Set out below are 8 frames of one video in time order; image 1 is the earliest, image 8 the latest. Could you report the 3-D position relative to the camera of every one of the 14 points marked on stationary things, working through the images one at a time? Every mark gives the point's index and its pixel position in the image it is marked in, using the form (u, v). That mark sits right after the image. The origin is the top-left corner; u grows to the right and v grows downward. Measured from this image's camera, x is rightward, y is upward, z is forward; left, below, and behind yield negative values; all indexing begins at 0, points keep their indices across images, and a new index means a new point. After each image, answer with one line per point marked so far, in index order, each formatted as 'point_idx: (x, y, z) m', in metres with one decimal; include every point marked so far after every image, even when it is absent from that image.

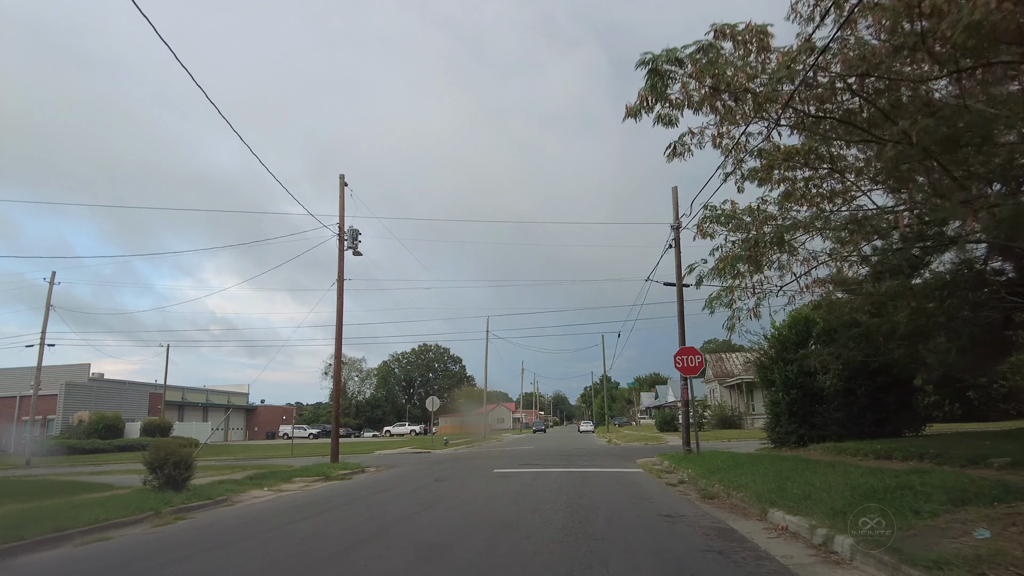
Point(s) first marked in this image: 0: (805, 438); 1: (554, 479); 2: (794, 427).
0: (+8.9, -4.5, +17.6) m
1: (+1.1, -5.0, +15.4) m
2: (+8.6, -4.2, +17.7) m
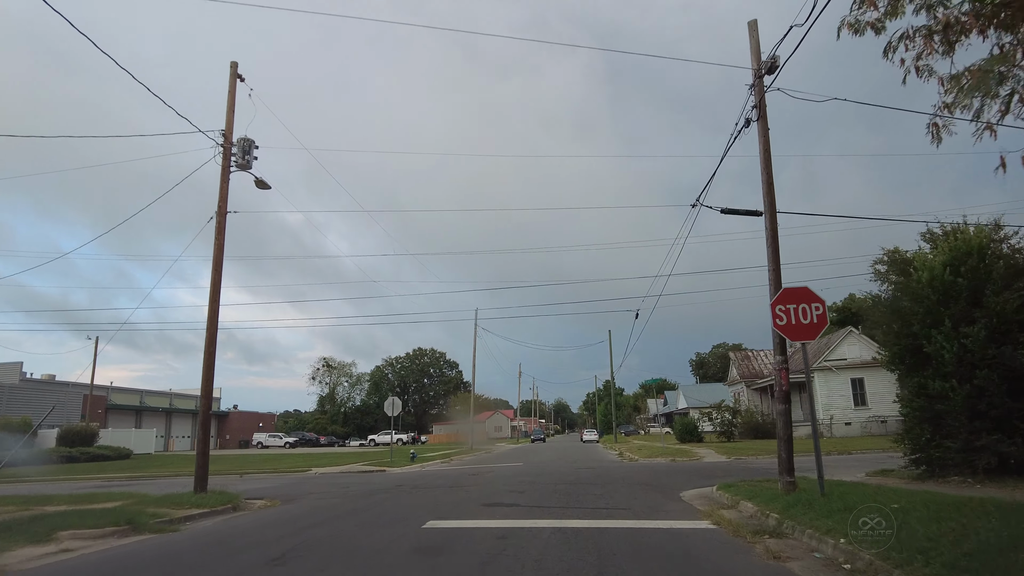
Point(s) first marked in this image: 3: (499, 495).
0: (+8.1, -2.8, +9.6) m
1: (+0.3, -3.3, +7.4) m
2: (+7.9, -2.5, +9.7) m
3: (-0.3, -4.5, +12.7) m
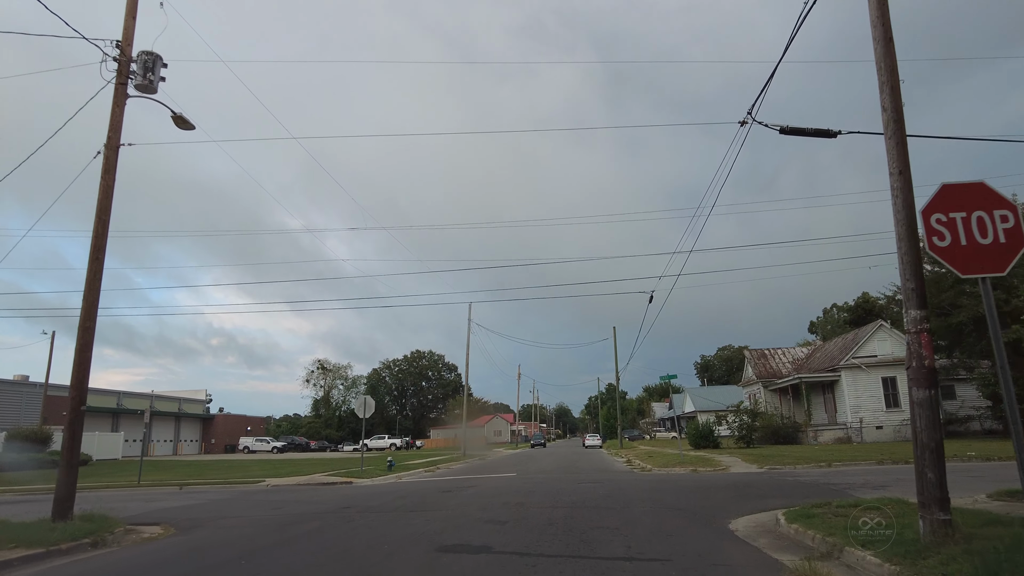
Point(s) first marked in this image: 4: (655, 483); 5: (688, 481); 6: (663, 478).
0: (+7.7, -1.9, +5.8) m
1: (0.0, -2.4, +3.6) m
2: (+7.5, -1.6, +5.9) m
3: (-0.6, -3.6, +8.8) m
4: (+3.7, -5.1, +15.3) m
5: (+4.8, -5.4, +16.2) m
6: (+4.4, -5.6, +17.2) m
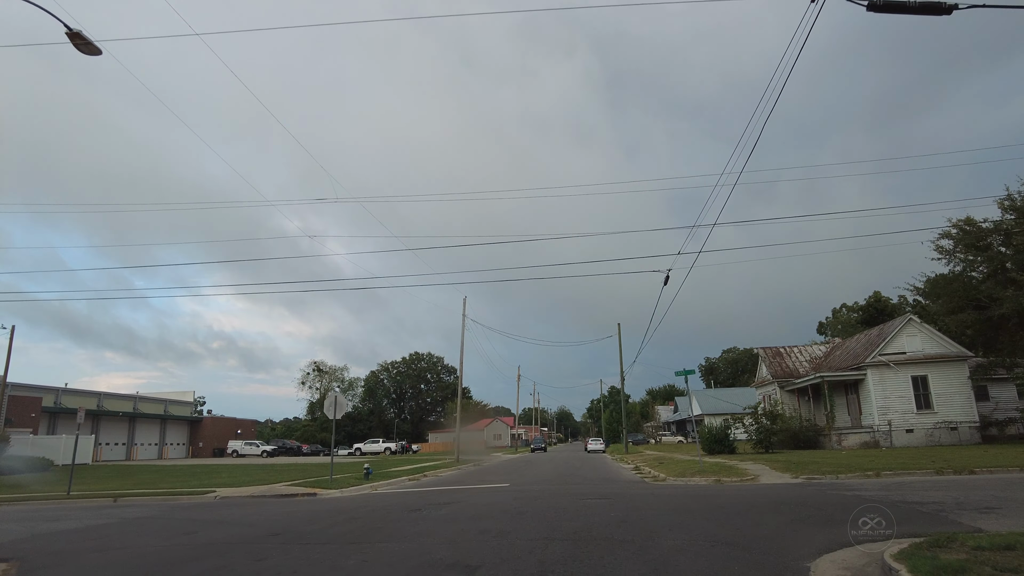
0: (+7.4, -1.2, +2.7) m
1: (-0.3, -1.6, +0.6) m
2: (+7.2, -0.9, +2.9) m
3: (-0.9, -2.9, +5.8) m
4: (+3.5, -4.4, +12.3) m
5: (+4.6, -4.7, +13.1) m
6: (+4.2, -4.9, +14.2) m
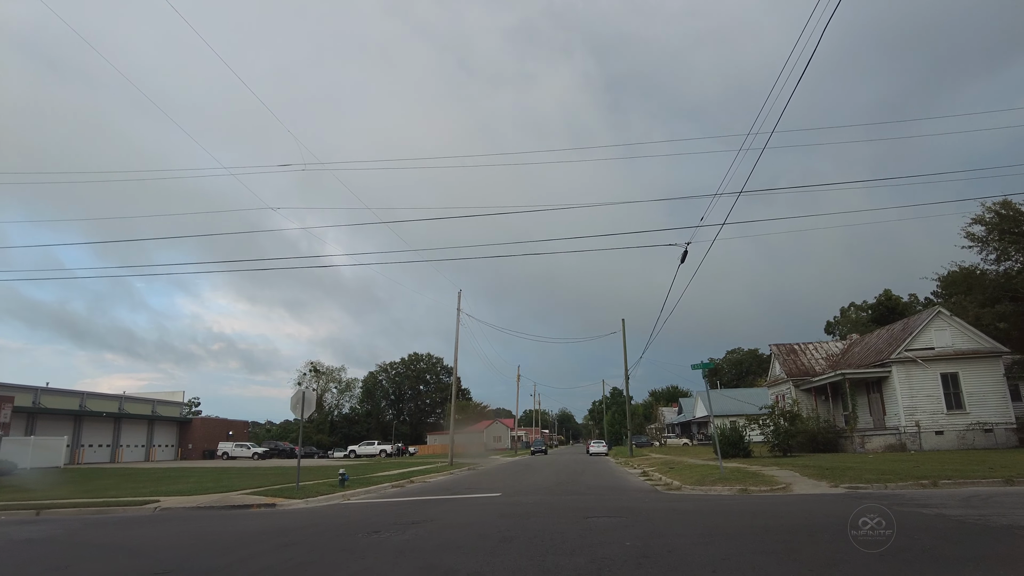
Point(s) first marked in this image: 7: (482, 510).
0: (+7.2, -0.5, +0.2) m
1: (-0.6, -1.0, -1.9) m
2: (+6.9, -0.3, +0.3) m
3: (-1.2, -2.3, +3.3) m
4: (+3.2, -3.8, +9.8) m
5: (+4.3, -4.1, +10.6) m
6: (+3.9, -4.3, +11.7) m
7: (-0.6, -4.7, +12.3) m
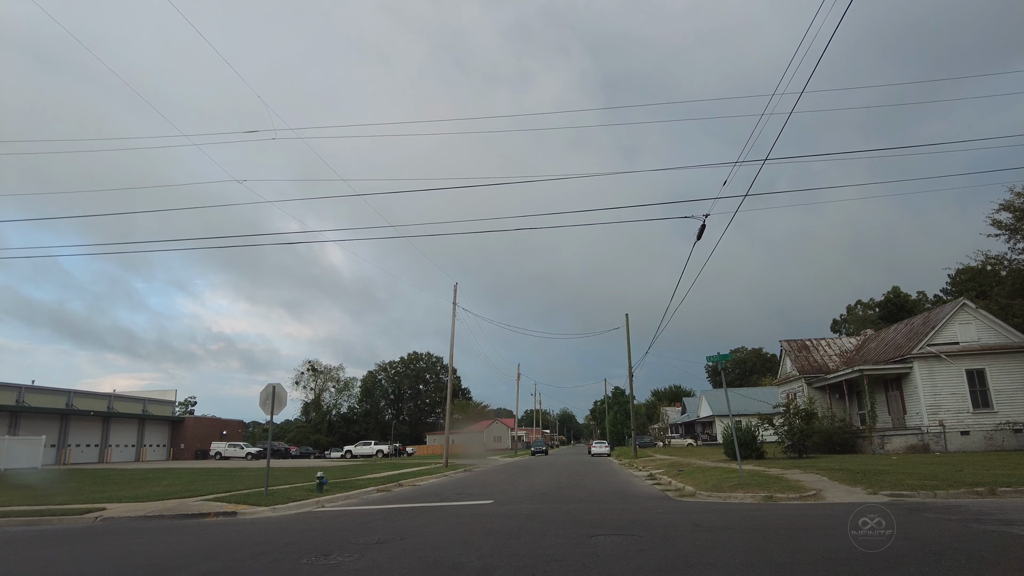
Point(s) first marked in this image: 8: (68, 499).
0: (+7.0, -0.1, -1.6) m
1: (-0.8, -0.5, -3.8) m
2: (+6.8, +0.2, -1.5) m
3: (-1.4, -1.8, +1.5) m
4: (+3.1, -3.4, +7.9) m
5: (+4.2, -3.6, +8.7) m
6: (+3.8, -3.9, +9.8) m
7: (-0.8, -4.2, +10.5) m
8: (-14.0, -6.7, +18.5) m
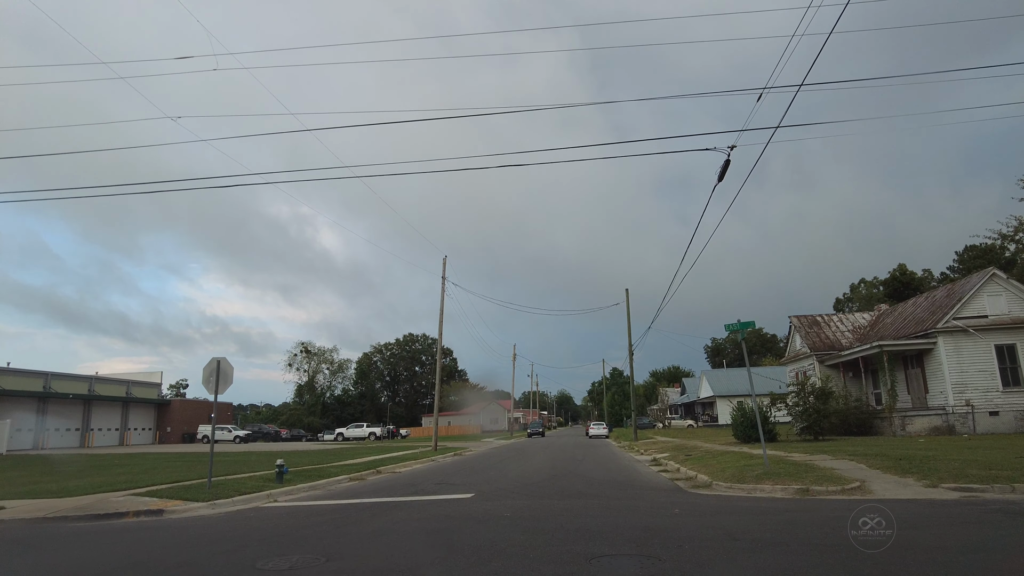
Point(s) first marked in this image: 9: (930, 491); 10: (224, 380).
0: (+6.7, +0.4, -4.1) m
1: (-1.1, -0.1, -6.2) m
2: (+6.5, +0.7, -4.0) m
3: (-1.7, -1.2, -0.9) m
4: (+2.7, -2.6, +5.6) m
5: (+3.8, -2.8, +6.4) m
6: (+3.4, -3.0, +7.5) m
7: (-1.1, -3.4, +8.1) m
8: (-14.3, -5.7, +16.2) m
9: (+7.6, -3.7, +10.6) m
10: (-6.9, -2.2, +14.1) m
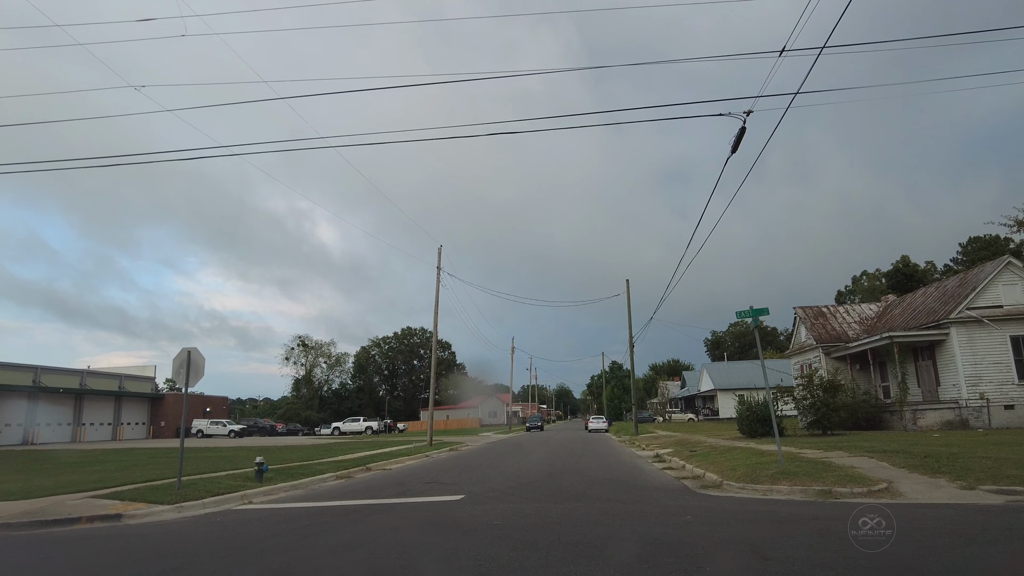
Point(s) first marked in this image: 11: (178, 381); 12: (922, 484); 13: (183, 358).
0: (+6.6, +0.6, -5.1) m
1: (-1.2, 0.0, -7.3) m
2: (+6.4, +0.9, -5.0) m
3: (-1.8, -1.0, -2.0) m
4: (+2.6, -2.3, +4.5) m
5: (+3.7, -2.5, +5.4) m
6: (+3.3, -2.8, +6.4) m
7: (-1.2, -3.1, +7.1) m
8: (-14.5, -5.3, +15.2) m
9: (+7.4, -3.3, +9.6) m
10: (-7.1, -1.9, +13.1) m
11: (-7.5, -2.1, +13.1) m
12: (+7.3, -3.5, +10.4) m
13: (-7.4, -1.6, +13.1) m
